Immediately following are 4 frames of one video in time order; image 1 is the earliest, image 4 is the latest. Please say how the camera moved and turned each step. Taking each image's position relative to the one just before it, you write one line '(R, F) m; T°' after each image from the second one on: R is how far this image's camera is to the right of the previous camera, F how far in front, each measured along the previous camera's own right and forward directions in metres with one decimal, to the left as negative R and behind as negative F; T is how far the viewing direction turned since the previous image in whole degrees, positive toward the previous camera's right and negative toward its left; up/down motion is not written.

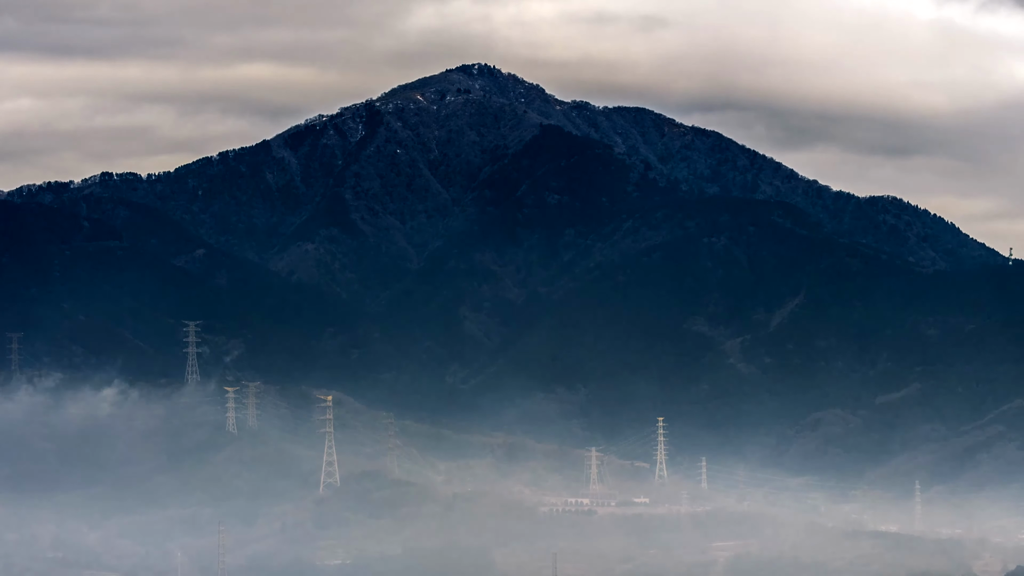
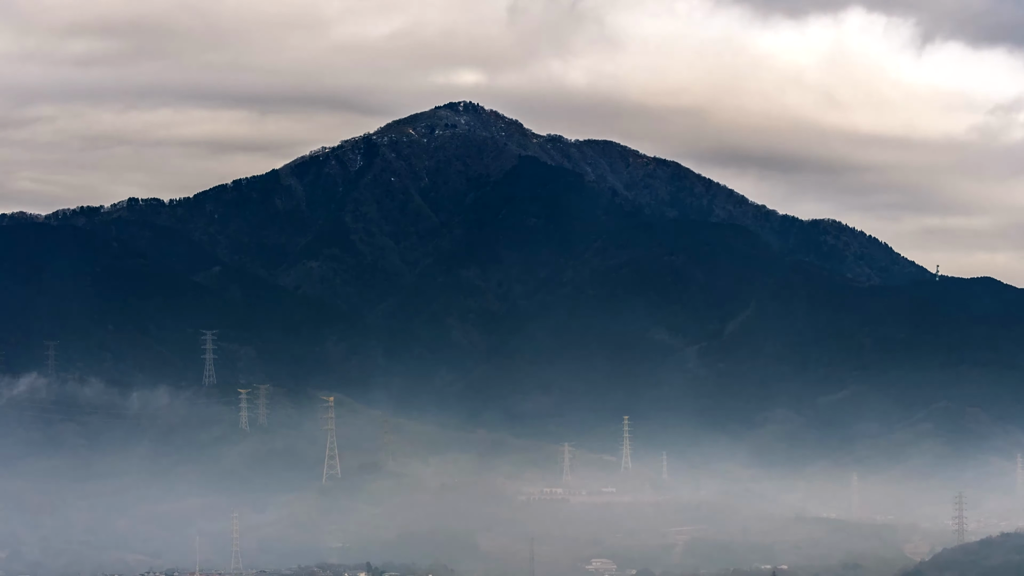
(+5.0, -19.7) m; -1°
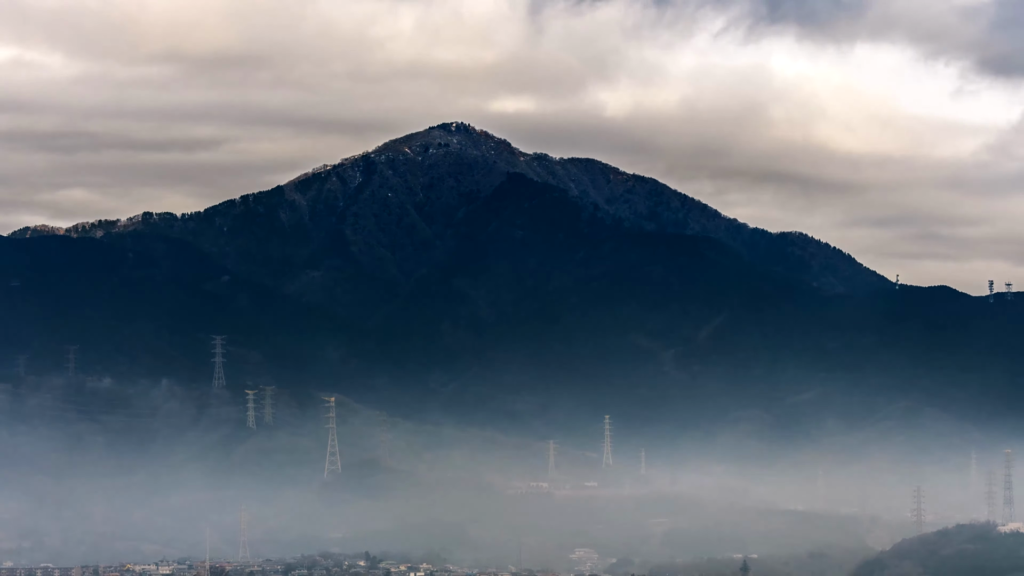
(+2.0, -13.0) m; 0°
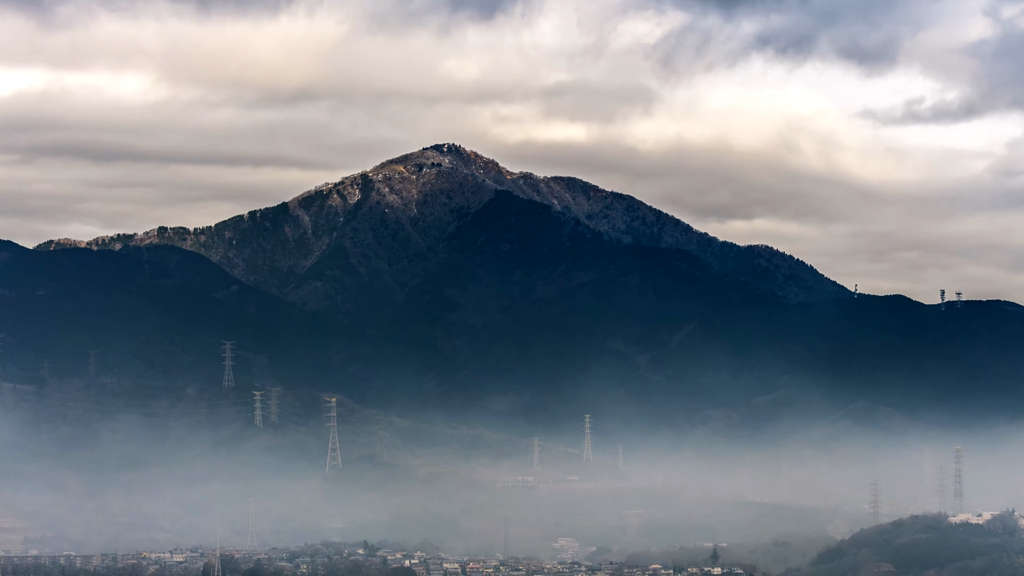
(+1.9, -15.6) m; 0°
